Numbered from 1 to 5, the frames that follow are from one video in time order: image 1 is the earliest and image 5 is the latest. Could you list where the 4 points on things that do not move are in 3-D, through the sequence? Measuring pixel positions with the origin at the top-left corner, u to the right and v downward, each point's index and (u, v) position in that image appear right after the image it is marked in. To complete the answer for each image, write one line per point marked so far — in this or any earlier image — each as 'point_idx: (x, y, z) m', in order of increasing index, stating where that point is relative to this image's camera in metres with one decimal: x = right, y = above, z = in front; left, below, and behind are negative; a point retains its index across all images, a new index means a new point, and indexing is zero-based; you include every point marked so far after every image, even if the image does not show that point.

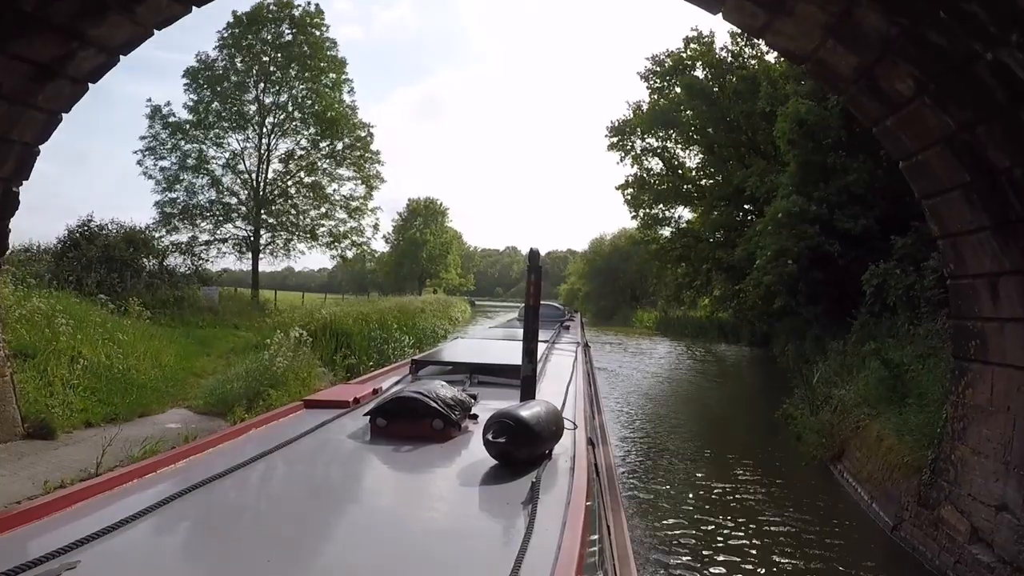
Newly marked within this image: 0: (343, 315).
0: (-3.3, -0.5, +13.4) m
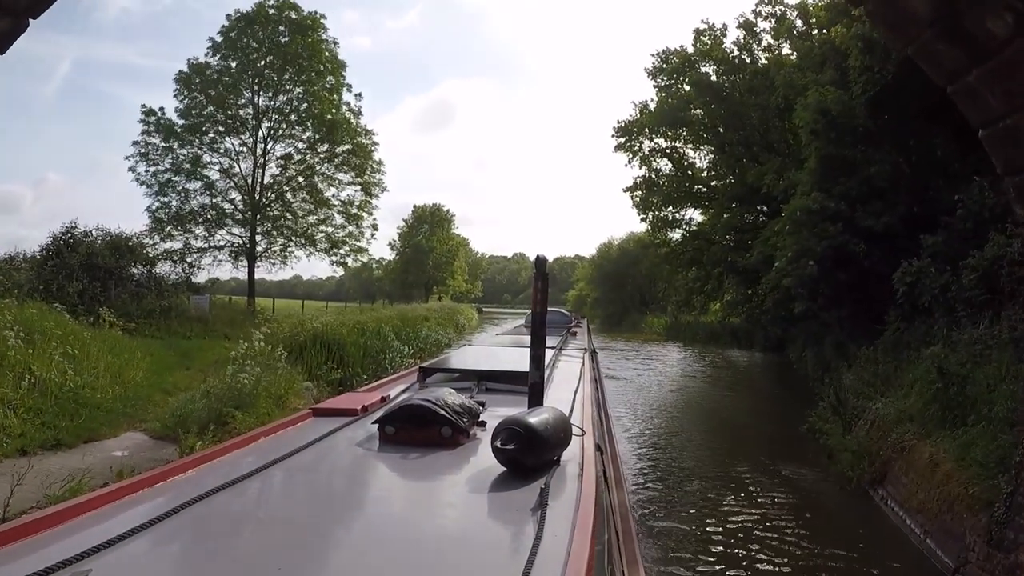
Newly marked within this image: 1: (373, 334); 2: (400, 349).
0: (-3.2, -0.6, +12.7) m
1: (-2.6, -0.9, +13.3) m
2: (-2.2, -1.2, +13.8) m
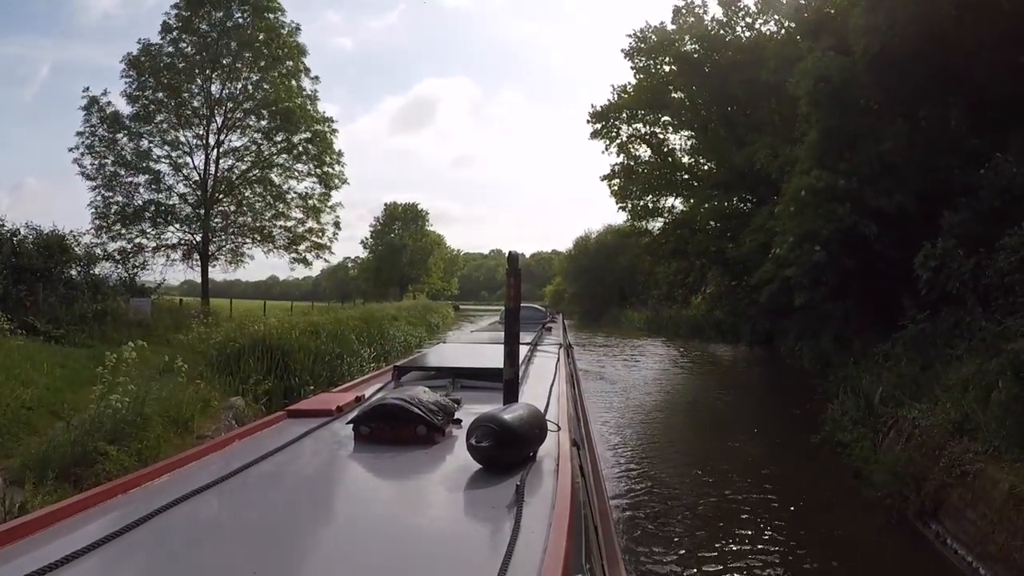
0: (-3.7, -0.6, +11.5) m
1: (-3.1, -0.8, +12.0) m
2: (-2.7, -1.2, +12.5) m
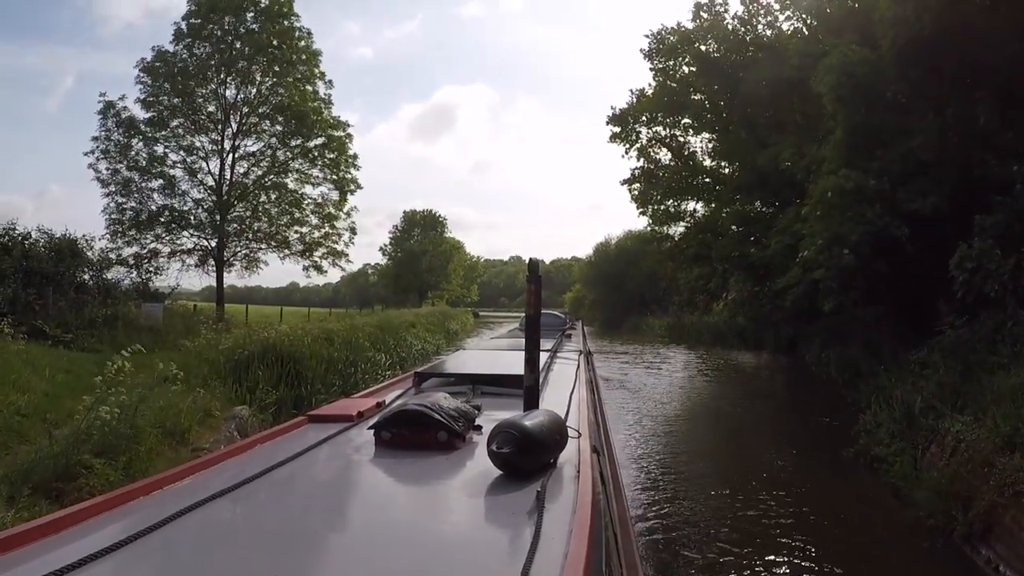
0: (-3.4, -0.7, +11.2) m
1: (-2.8, -0.9, +11.7) m
2: (-2.4, -1.3, +12.2) m
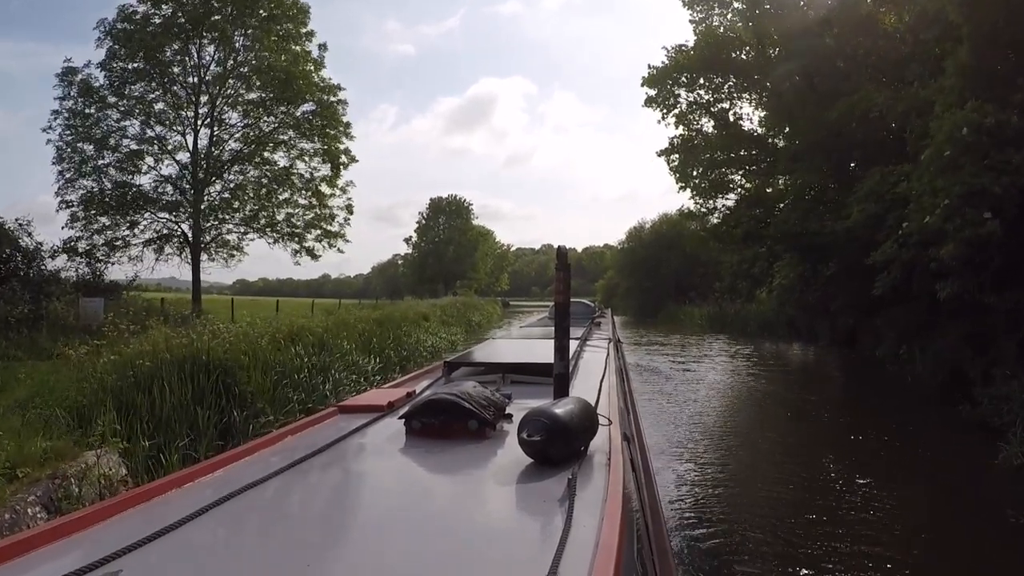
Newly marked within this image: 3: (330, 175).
0: (-3.3, -0.5, +8.8) m
1: (-2.7, -0.8, +9.3) m
2: (-2.2, -1.1, +9.8) m
3: (-4.6, +2.9, +18.2) m
